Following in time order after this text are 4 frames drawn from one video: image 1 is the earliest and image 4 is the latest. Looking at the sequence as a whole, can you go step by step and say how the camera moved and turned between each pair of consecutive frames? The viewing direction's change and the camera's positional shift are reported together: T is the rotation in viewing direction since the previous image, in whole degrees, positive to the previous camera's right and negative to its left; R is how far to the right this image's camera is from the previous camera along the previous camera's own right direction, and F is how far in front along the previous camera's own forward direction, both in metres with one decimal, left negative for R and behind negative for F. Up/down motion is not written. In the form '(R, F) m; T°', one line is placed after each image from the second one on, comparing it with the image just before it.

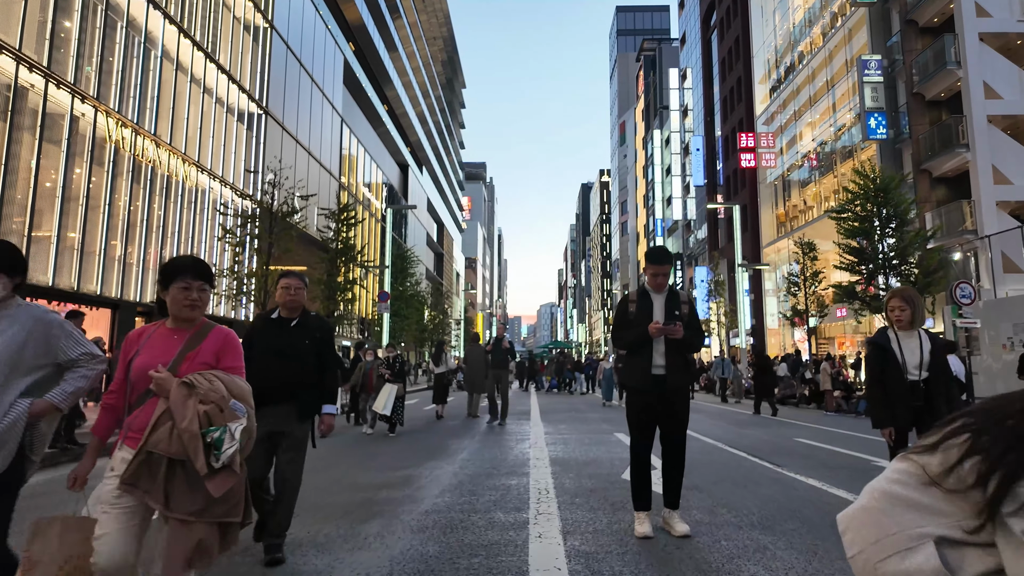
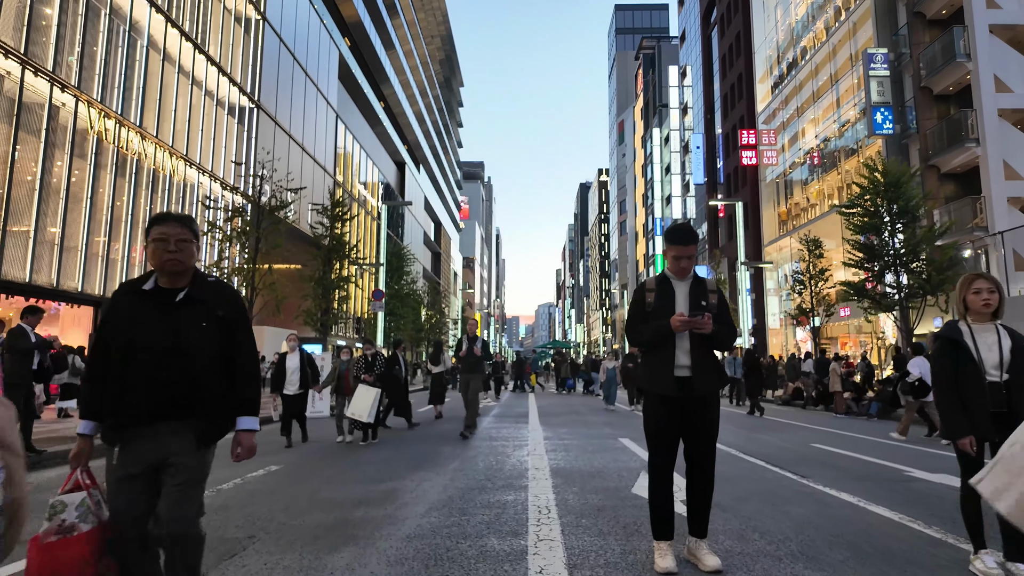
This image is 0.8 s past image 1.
(0.0, +0.7) m; 0°
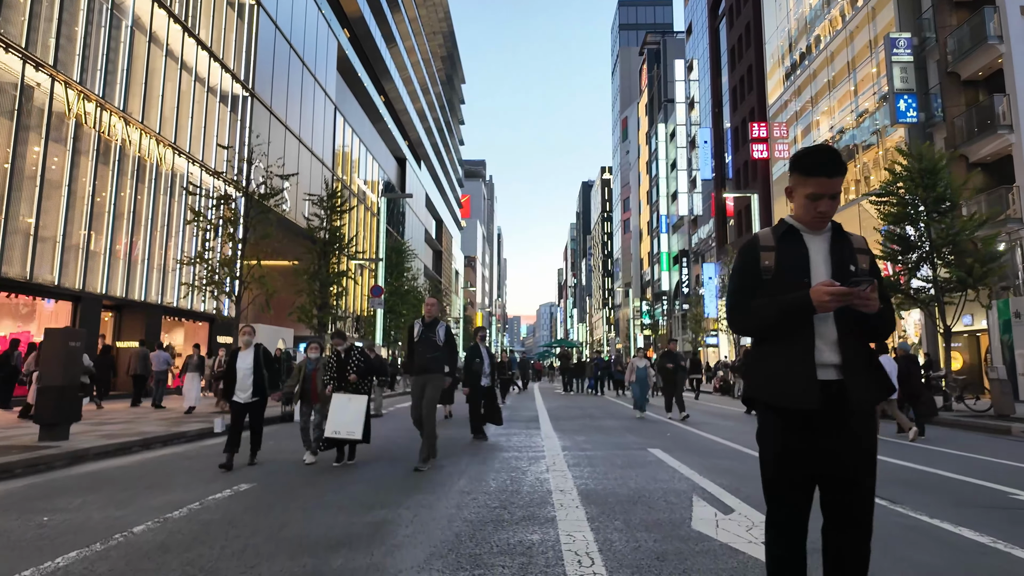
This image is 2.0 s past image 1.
(-0.1, +1.2) m; 0°
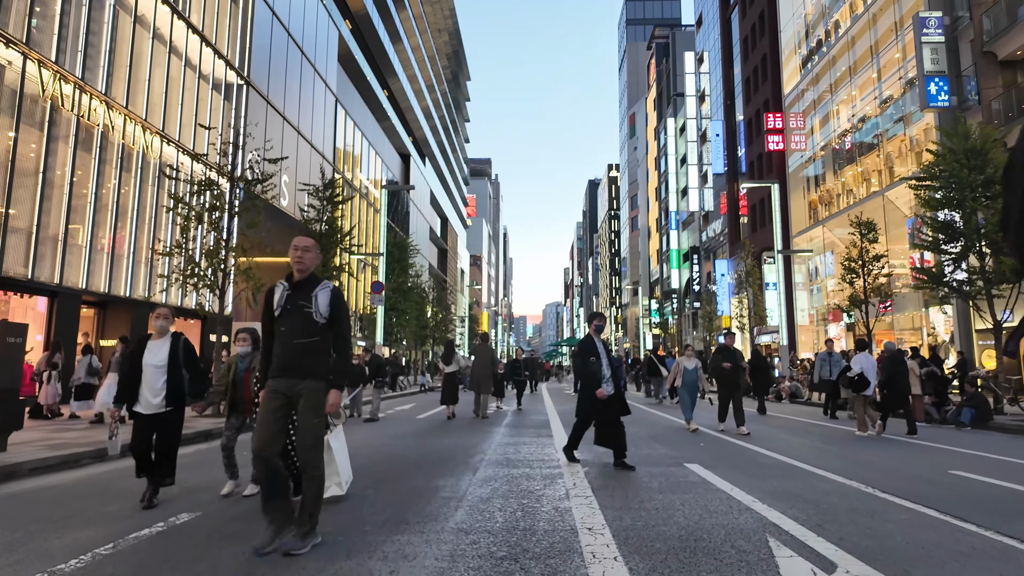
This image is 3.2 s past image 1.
(0.0, +1.3) m; -1°
